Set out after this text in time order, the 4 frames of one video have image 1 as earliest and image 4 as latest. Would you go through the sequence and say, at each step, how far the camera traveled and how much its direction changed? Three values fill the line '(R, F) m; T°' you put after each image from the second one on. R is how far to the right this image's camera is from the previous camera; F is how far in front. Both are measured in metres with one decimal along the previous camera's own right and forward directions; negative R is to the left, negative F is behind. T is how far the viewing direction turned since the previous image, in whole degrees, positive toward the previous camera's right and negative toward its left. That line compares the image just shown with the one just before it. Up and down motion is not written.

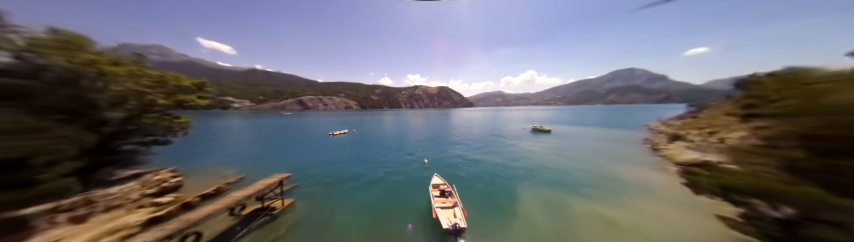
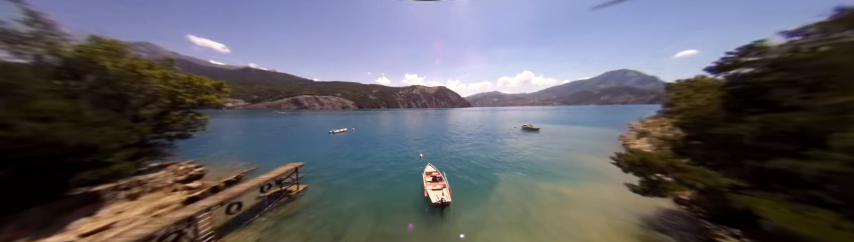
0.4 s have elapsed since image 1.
(+0.4, -1.8) m; +1°
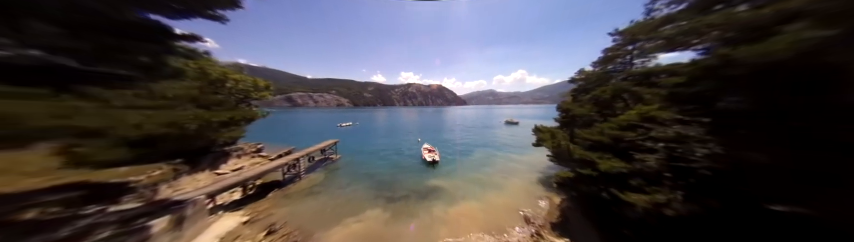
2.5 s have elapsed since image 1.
(-0.1, -5.4) m; +2°
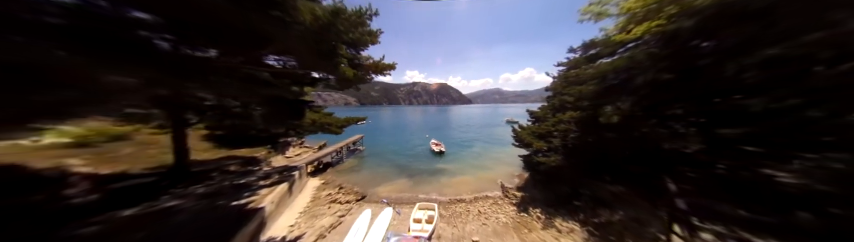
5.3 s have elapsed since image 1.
(-0.5, -4.0) m; -2°
